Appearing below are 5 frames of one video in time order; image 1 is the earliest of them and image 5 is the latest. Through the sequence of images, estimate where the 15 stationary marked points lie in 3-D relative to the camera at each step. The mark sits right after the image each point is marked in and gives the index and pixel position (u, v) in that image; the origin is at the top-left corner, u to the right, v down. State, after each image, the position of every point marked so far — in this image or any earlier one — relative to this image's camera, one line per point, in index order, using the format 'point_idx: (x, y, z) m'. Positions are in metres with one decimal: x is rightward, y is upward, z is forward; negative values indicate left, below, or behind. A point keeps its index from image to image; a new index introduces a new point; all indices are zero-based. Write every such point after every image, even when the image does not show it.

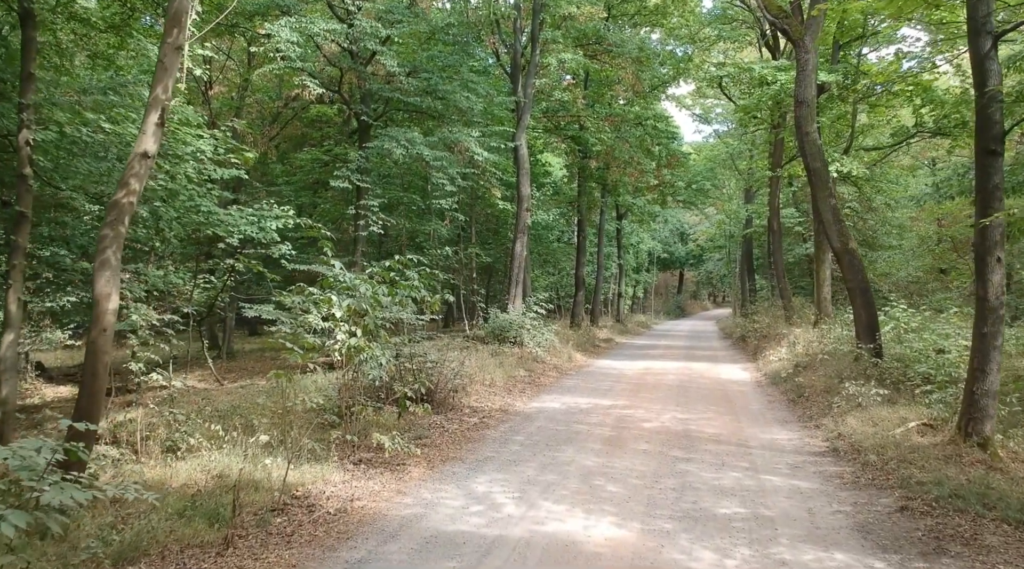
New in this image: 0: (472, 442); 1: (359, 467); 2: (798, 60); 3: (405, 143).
0: (-0.5, -2.0, +10.0) m
1: (-1.8, -2.1, +9.1) m
2: (+4.9, +3.9, +13.4) m
3: (-2.4, +3.2, +17.6) m
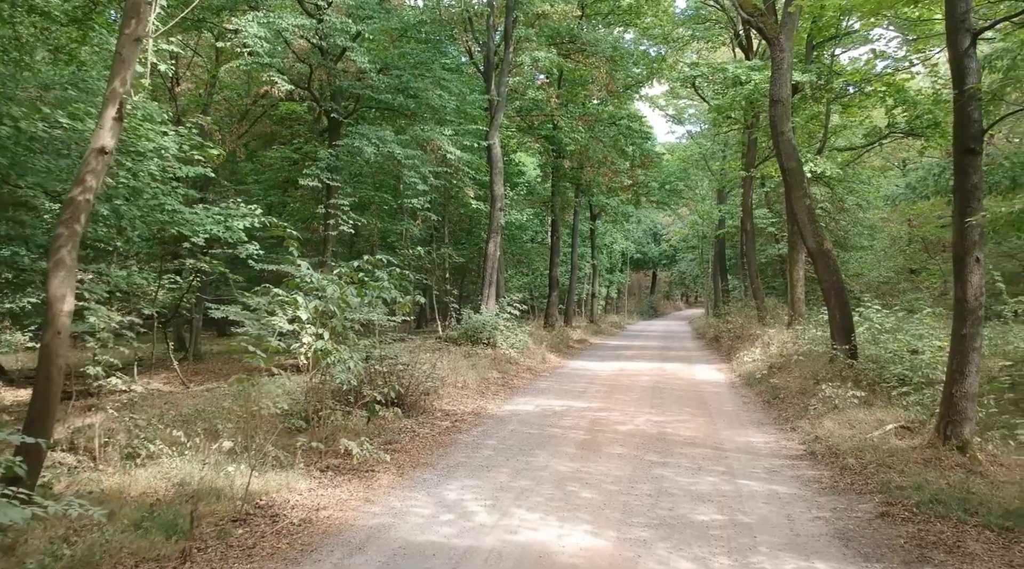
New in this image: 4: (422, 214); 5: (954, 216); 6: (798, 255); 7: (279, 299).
0: (-0.9, -2.0, +9.8) m
1: (-2.1, -2.1, +8.8) m
2: (+4.5, +3.9, +13.3) m
3: (-3.0, +3.2, +17.3) m
4: (-2.3, +1.8, +19.9) m
5: (+4.5, +0.7, +7.9) m
6: (+6.9, +0.7, +18.9) m
7: (-2.6, -0.2, +8.7) m
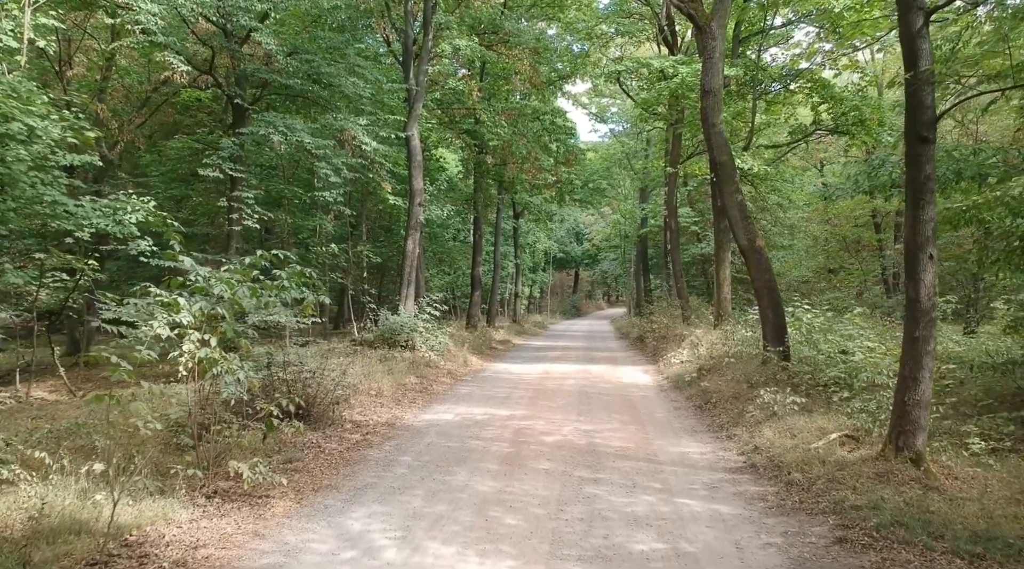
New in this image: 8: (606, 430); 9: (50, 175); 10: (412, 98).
0: (-1.8, -2.0, +8.7) m
1: (-3.0, -2.1, +7.7) m
2: (+3.1, +3.9, +12.7) m
3: (-4.7, +3.2, +16.0) m
4: (-4.2, +1.8, +18.6) m
5: (+3.7, +0.7, +7.4) m
6: (+5.0, +0.7, +18.5) m
7: (-3.4, -0.2, +7.5) m
8: (+1.2, -1.9, +10.3) m
9: (-8.3, +2.0, +14.0) m
10: (-2.4, +4.5, +18.7) m
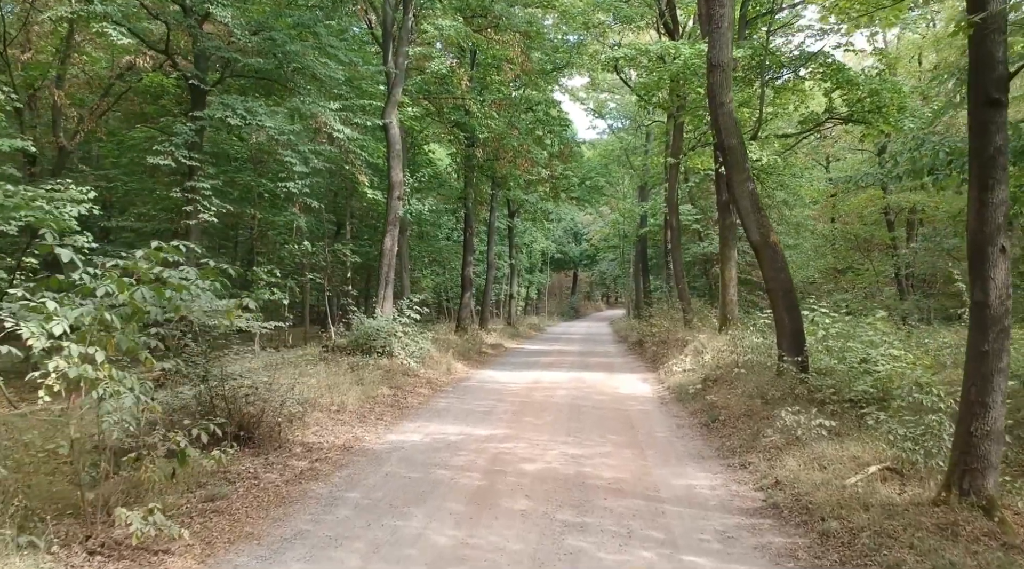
0: (-2.1, -2.0, +7.2) m
1: (-3.2, -2.1, +6.2) m
2: (+2.9, +3.9, +11.3) m
3: (-5.0, +3.2, +14.5) m
4: (-4.5, +1.8, +17.1) m
5: (+3.5, +0.7, +5.9) m
6: (+4.8, +0.7, +17.0) m
7: (-3.7, -0.1, +6.0) m
8: (+1.0, -1.9, +8.8) m
9: (-8.6, +2.0, +12.5) m
10: (-2.7, +4.5, +17.2) m
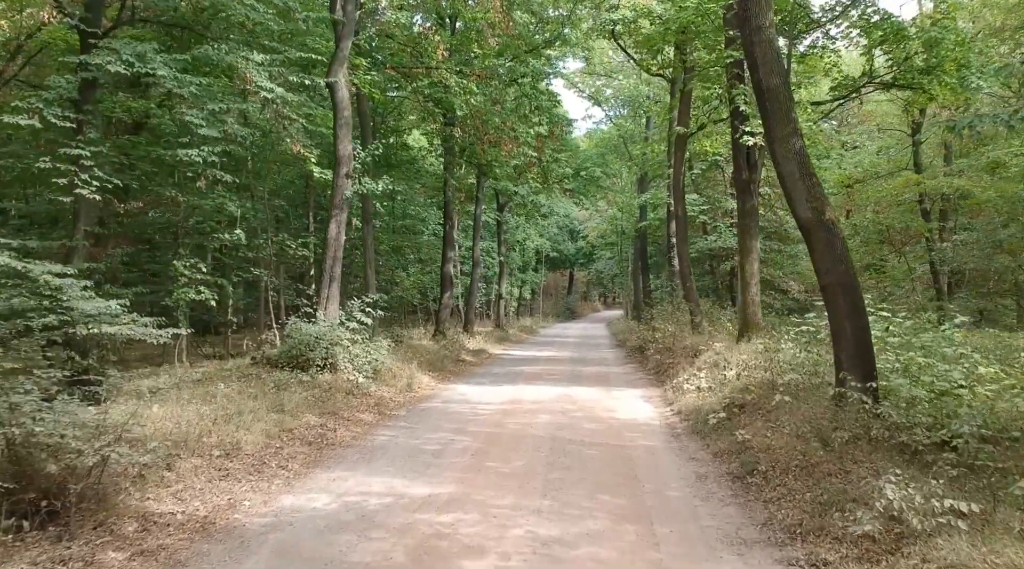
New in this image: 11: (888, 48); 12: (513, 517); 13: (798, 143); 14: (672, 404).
0: (-2.5, -2.0, +4.2) m
1: (-3.7, -2.1, +3.1) m
2: (+2.4, +3.9, +8.2) m
3: (-5.4, +3.2, +11.4) m
4: (-4.9, +1.8, +14.1) m
5: (+3.0, +0.7, +2.8) m
6: (+4.3, +0.8, +14.0) m
7: (-4.1, -0.1, +2.9) m
8: (+0.5, -1.9, +5.7) m
9: (-9.1, +2.0, +9.4) m
10: (-3.1, +4.5, +14.1) m
11: (+6.9, +4.4, +14.3) m
12: (0.0, -1.9, +6.2) m
13: (+2.9, +1.5, +8.0) m
14: (+2.5, -1.9, +12.1) m
